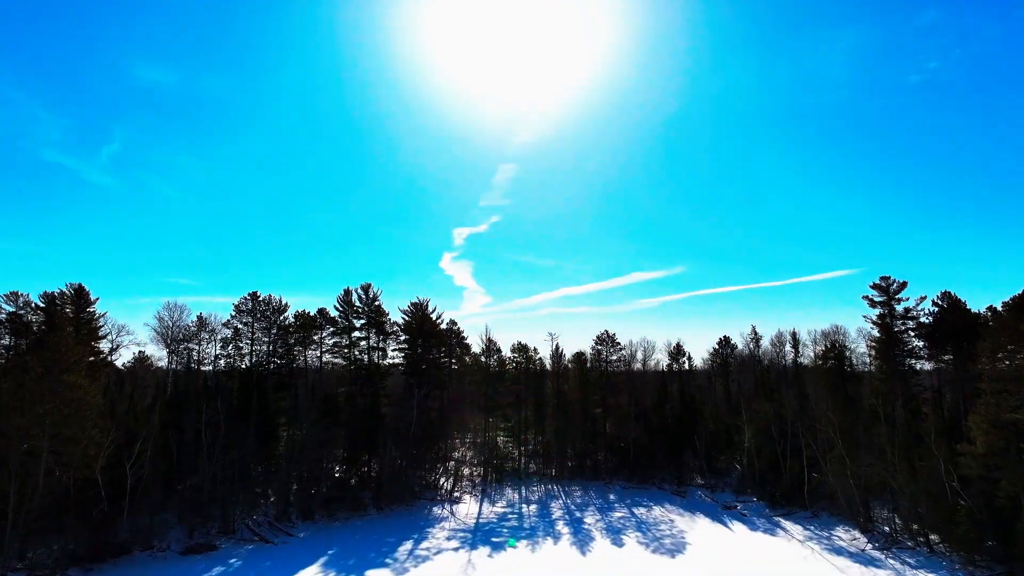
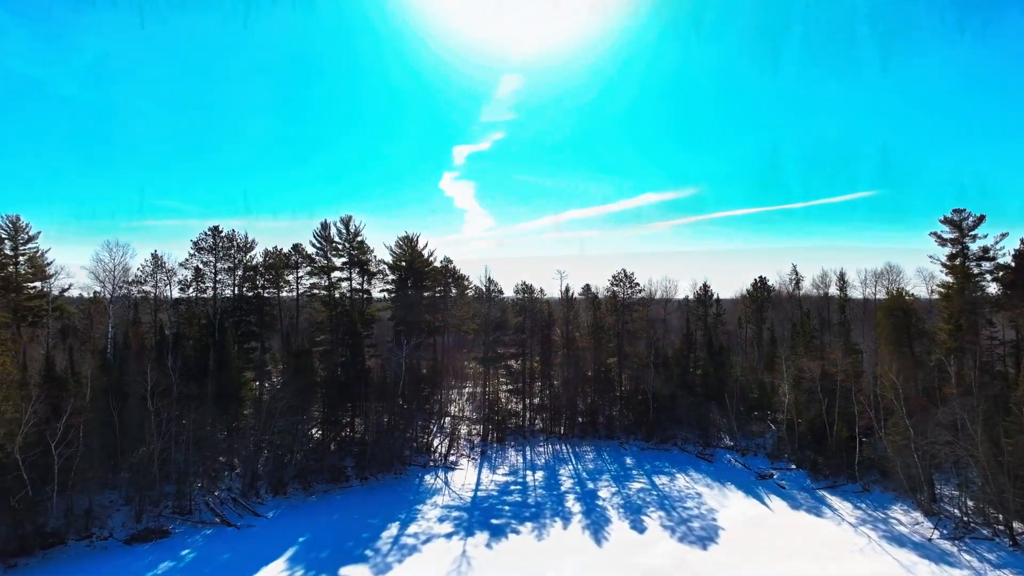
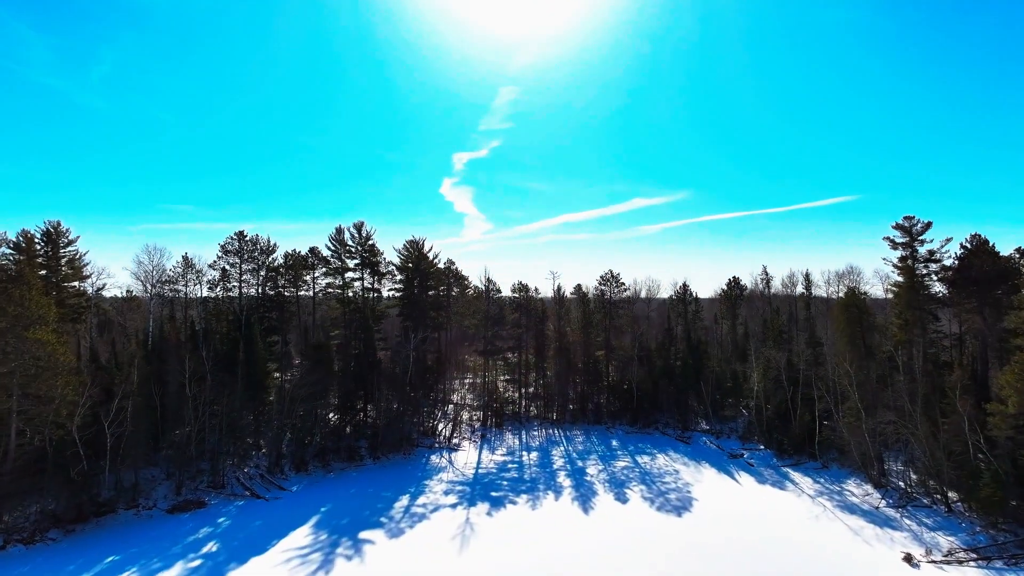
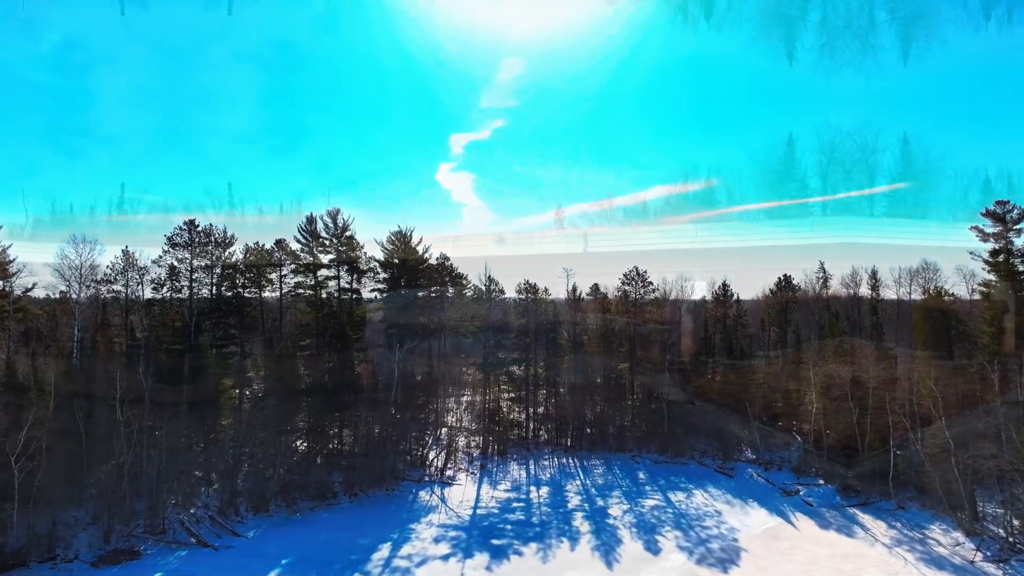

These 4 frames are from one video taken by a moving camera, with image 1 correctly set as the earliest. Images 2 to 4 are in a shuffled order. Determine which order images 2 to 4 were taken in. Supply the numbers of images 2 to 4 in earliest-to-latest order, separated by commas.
3, 2, 4
